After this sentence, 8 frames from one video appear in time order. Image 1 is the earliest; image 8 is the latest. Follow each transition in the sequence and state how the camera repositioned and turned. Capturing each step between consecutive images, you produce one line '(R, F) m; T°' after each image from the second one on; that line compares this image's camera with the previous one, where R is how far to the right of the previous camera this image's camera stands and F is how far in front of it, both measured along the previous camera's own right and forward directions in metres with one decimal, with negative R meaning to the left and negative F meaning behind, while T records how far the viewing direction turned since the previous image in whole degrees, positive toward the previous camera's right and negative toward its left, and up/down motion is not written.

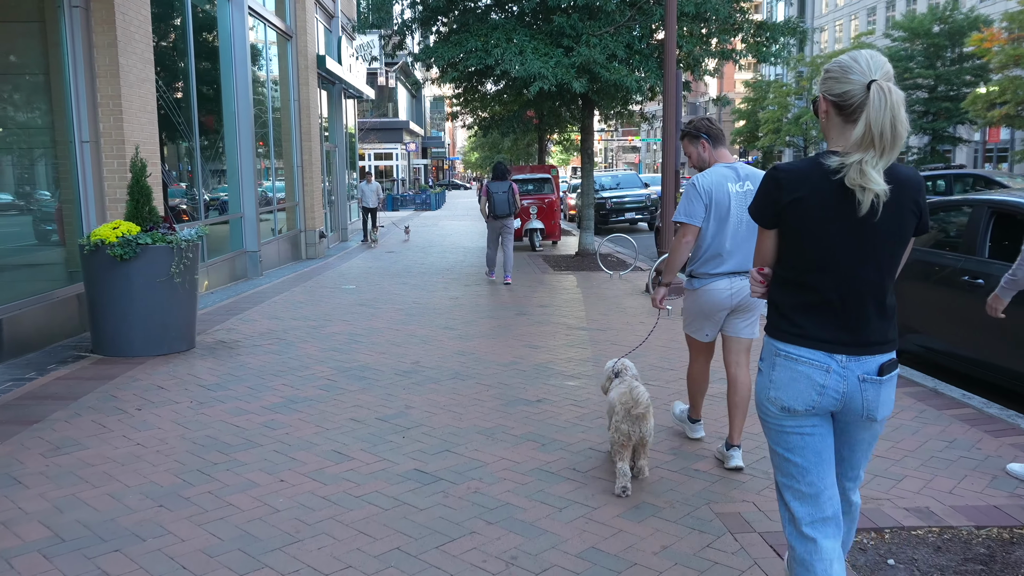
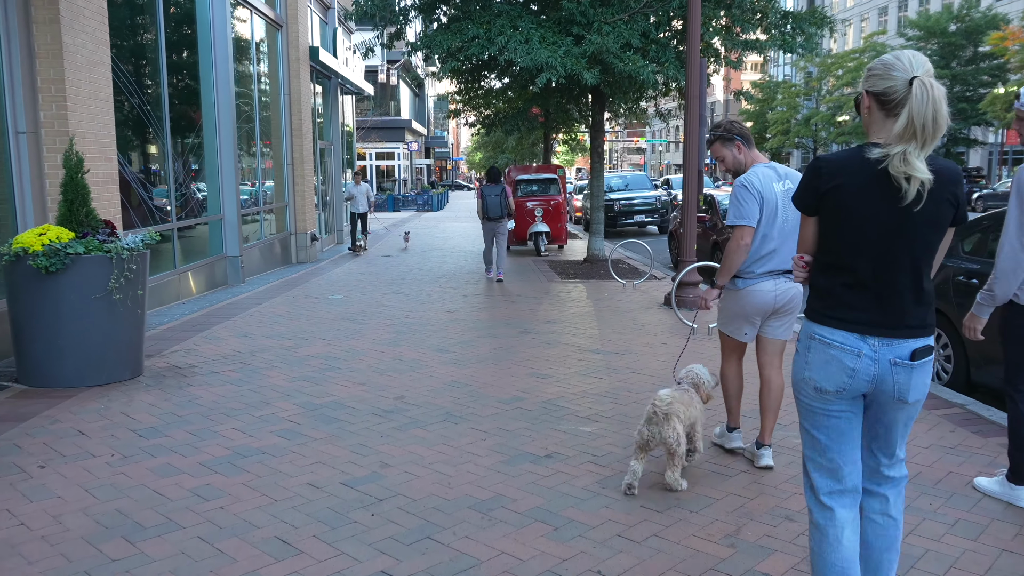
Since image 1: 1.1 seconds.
(0.0, +1.1) m; 0°
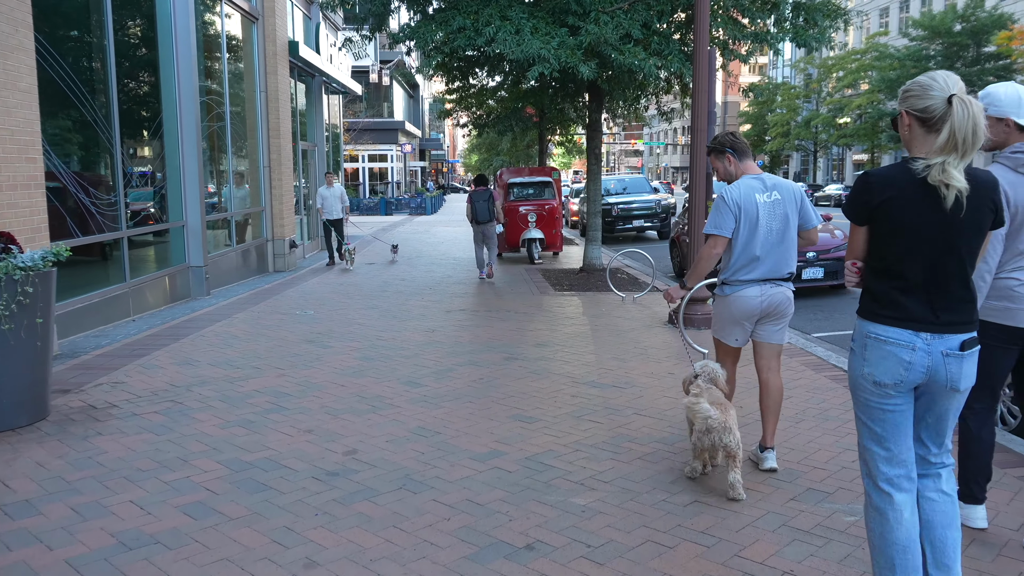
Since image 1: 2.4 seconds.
(+0.1, +1.0) m; 0°
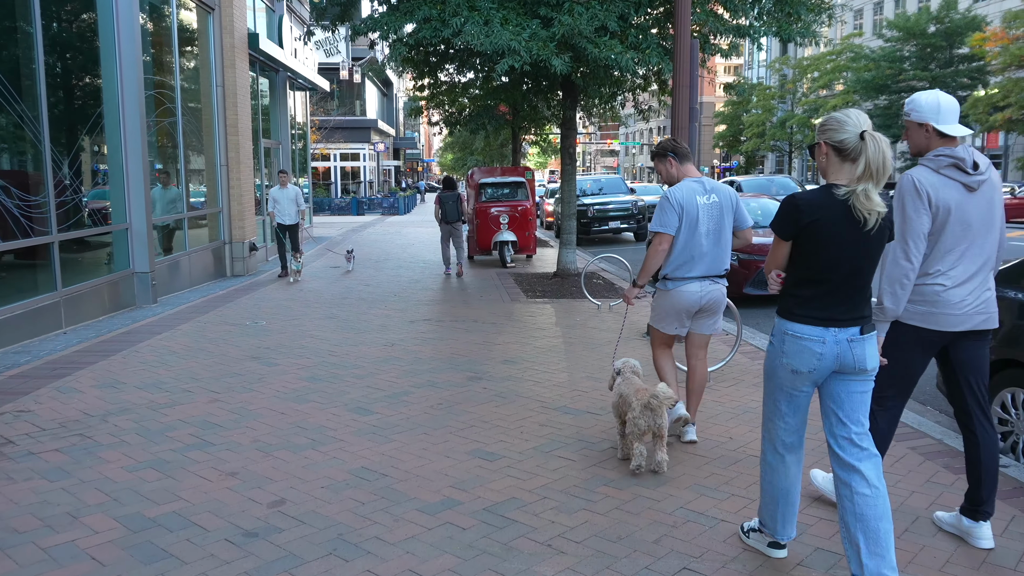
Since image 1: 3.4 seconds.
(+0.1, +0.7) m; +2°
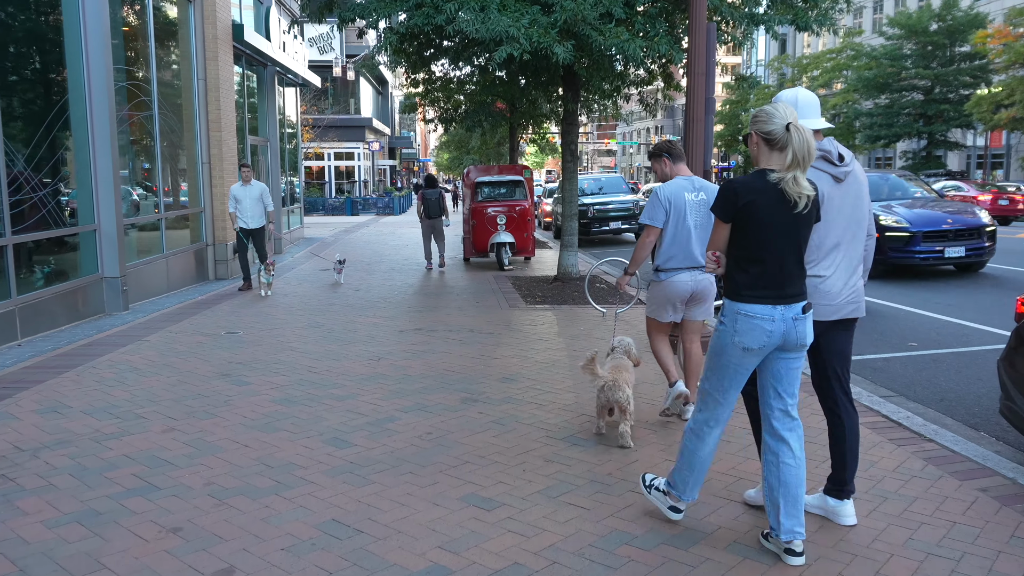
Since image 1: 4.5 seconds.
(0.0, +0.7) m; 0°
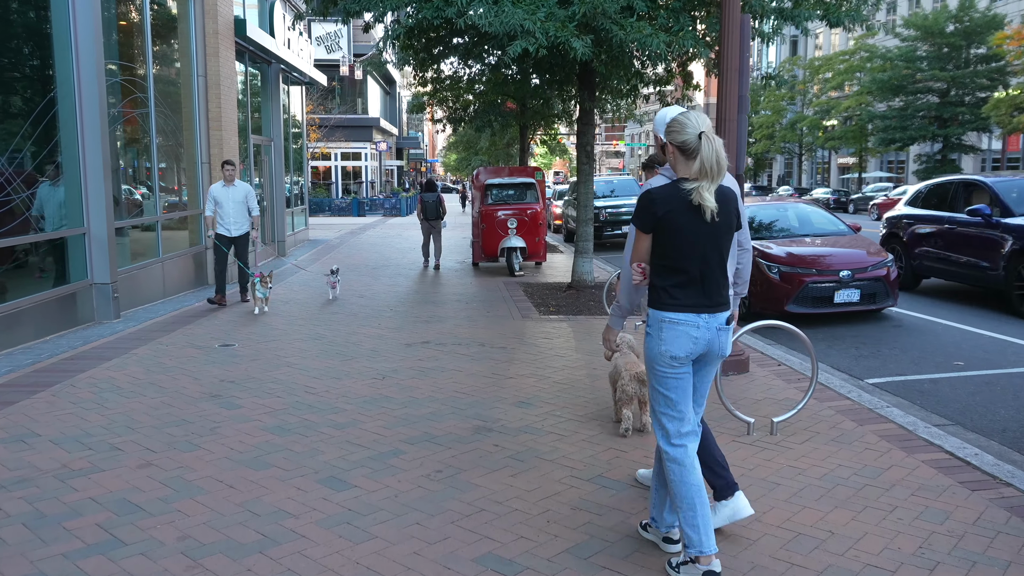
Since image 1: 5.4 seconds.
(-0.1, +0.6) m; 0°
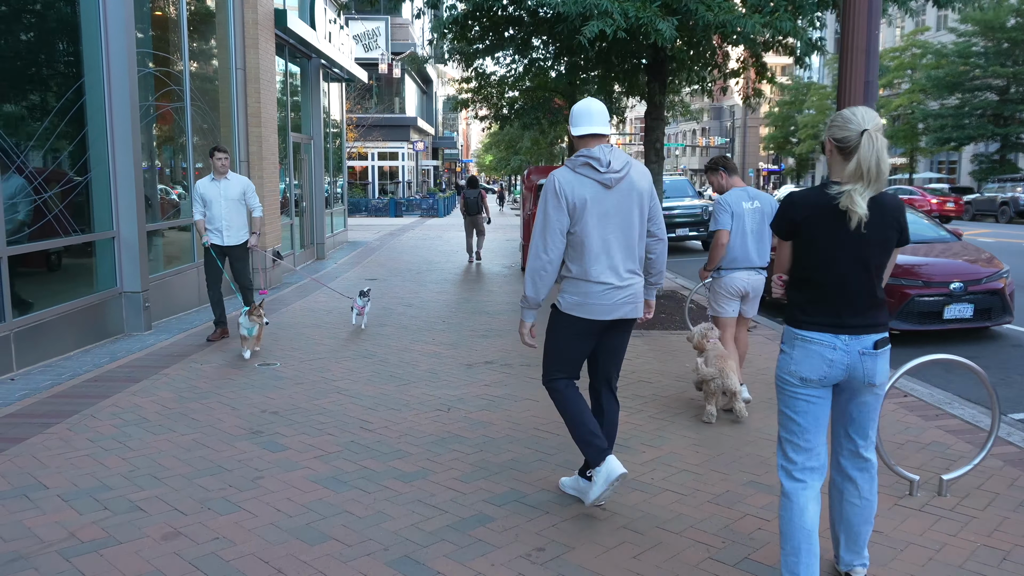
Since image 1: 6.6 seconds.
(-0.4, +0.9) m; -2°
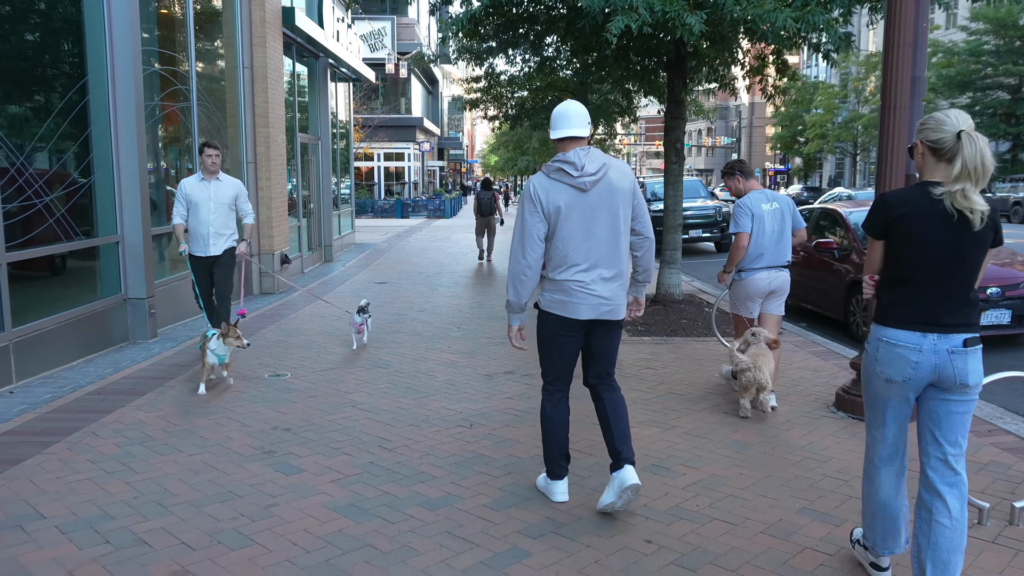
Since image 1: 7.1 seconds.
(-0.1, +0.3) m; 0°
